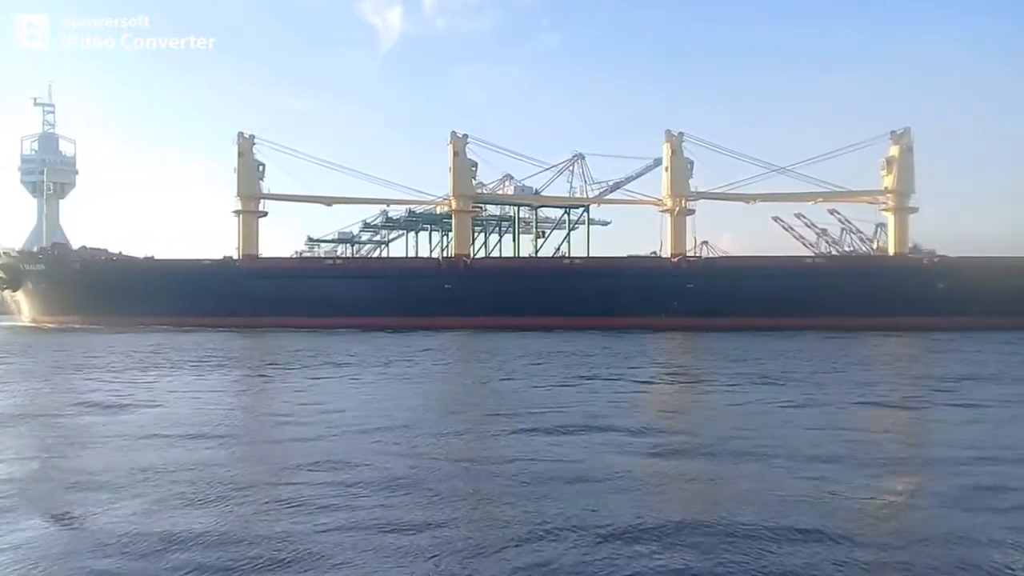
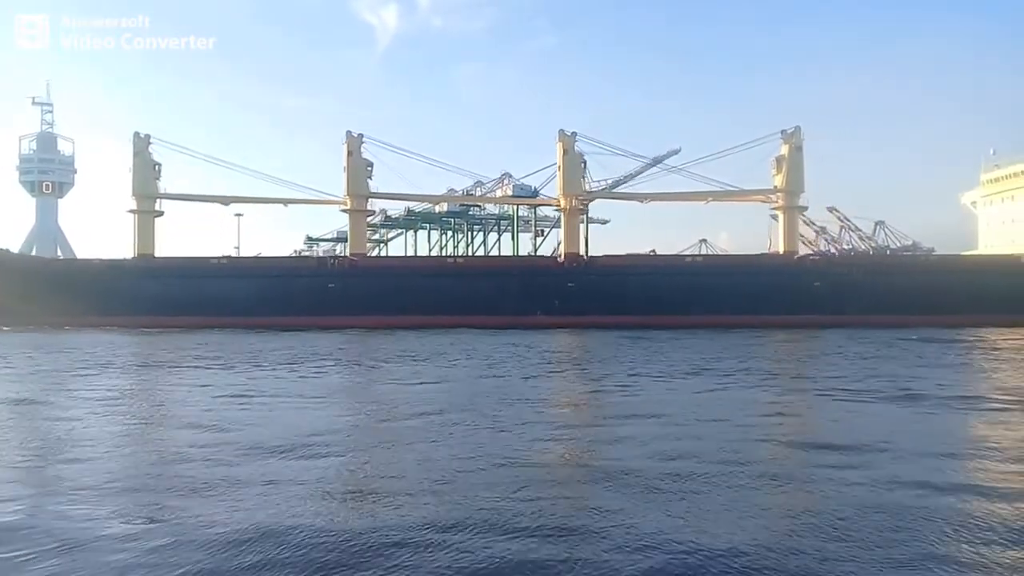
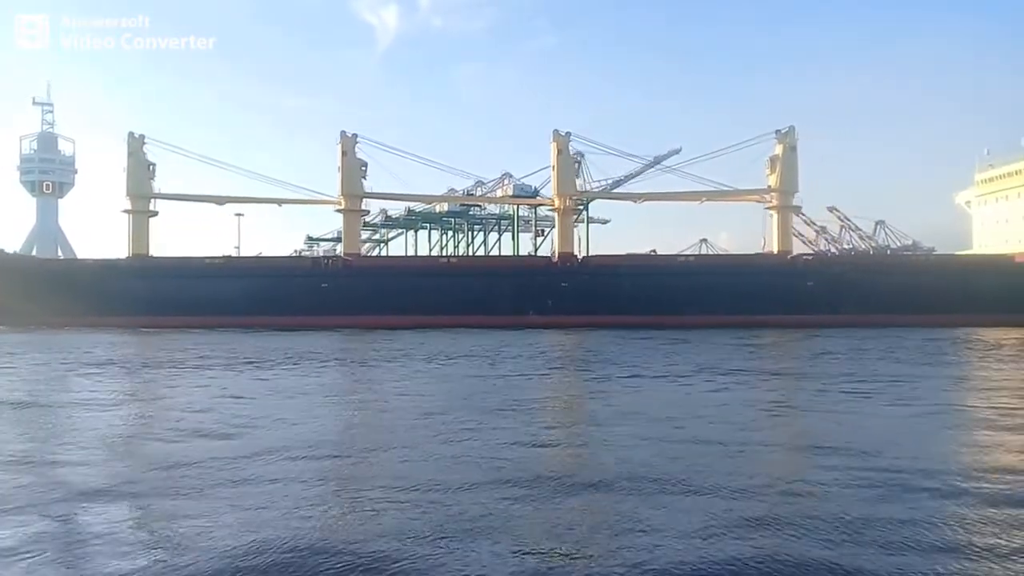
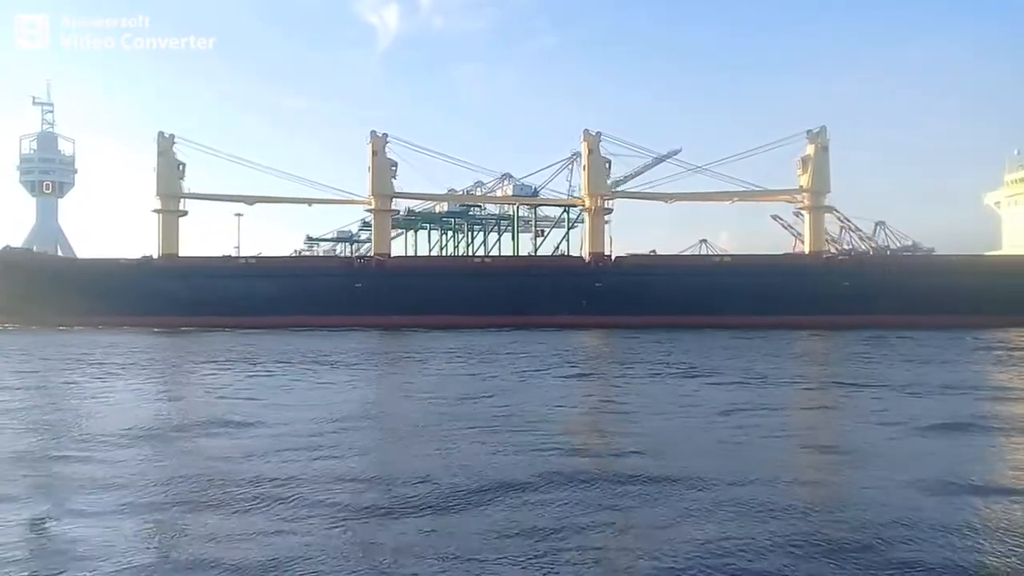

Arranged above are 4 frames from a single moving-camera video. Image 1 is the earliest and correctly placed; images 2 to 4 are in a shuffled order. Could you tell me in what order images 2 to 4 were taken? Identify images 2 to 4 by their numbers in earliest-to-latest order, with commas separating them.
4, 2, 3
